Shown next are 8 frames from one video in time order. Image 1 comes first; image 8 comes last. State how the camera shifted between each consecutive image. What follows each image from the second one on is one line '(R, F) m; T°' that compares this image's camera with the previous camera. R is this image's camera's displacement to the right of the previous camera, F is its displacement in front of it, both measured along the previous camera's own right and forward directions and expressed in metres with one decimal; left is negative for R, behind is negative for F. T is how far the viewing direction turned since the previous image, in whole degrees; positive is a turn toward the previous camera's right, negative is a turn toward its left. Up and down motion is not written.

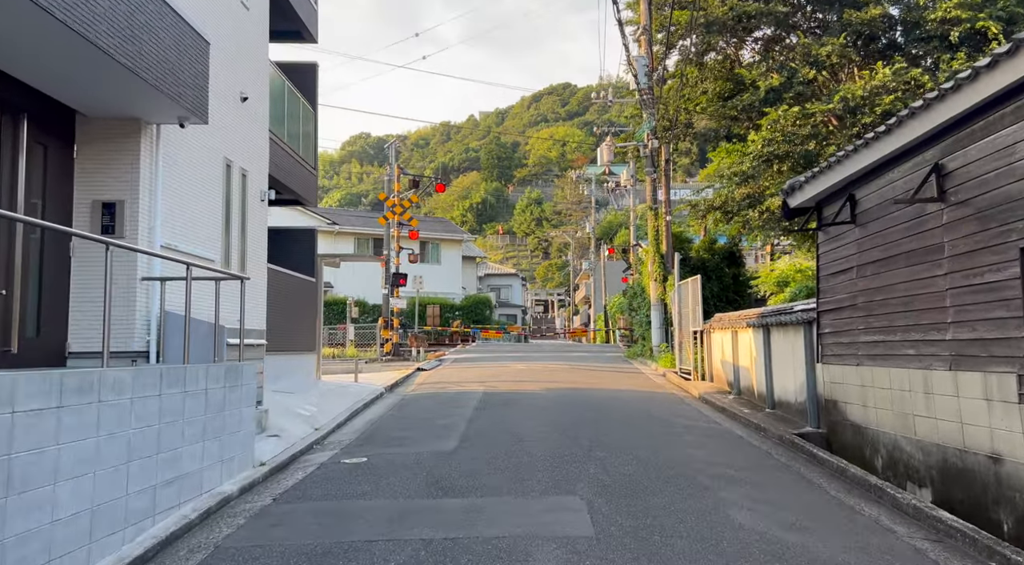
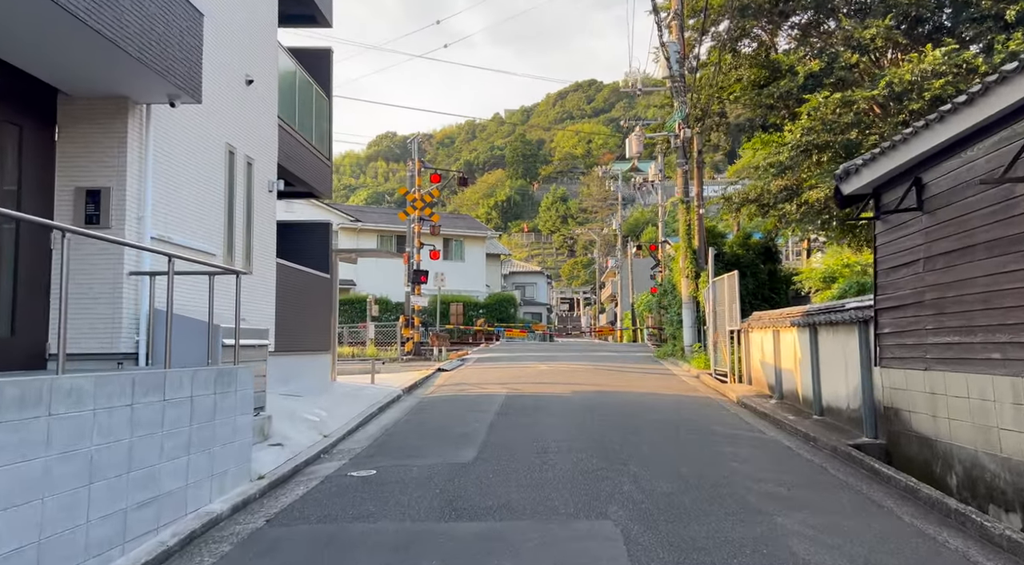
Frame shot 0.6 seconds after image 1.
(0.0, +0.9) m; -2°
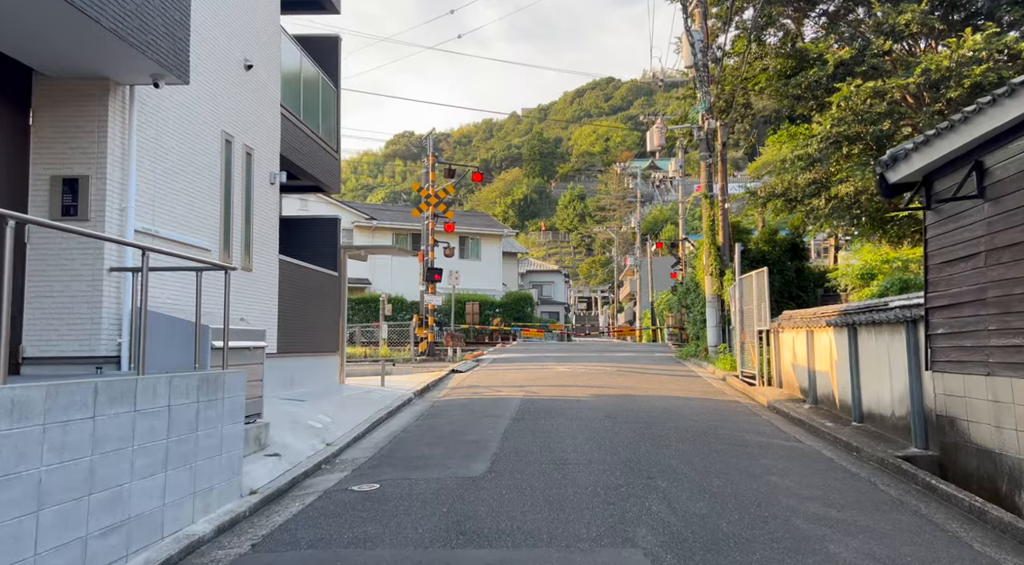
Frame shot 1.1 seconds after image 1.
(0.0, +0.8) m; -1°
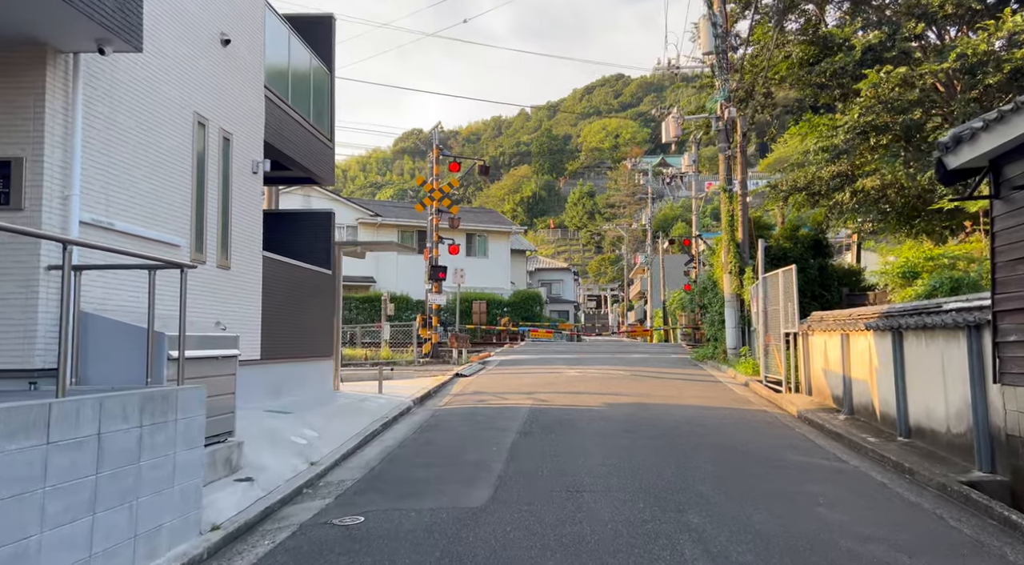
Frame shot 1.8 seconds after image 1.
(0.0, +1.1) m; -1°
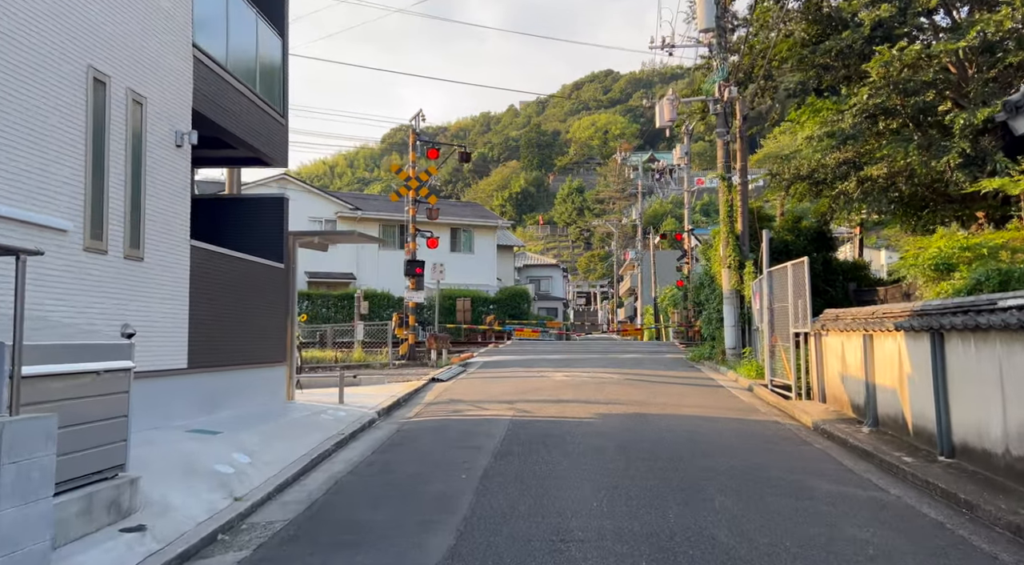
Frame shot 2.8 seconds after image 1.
(+0.2, +1.6) m; +1°
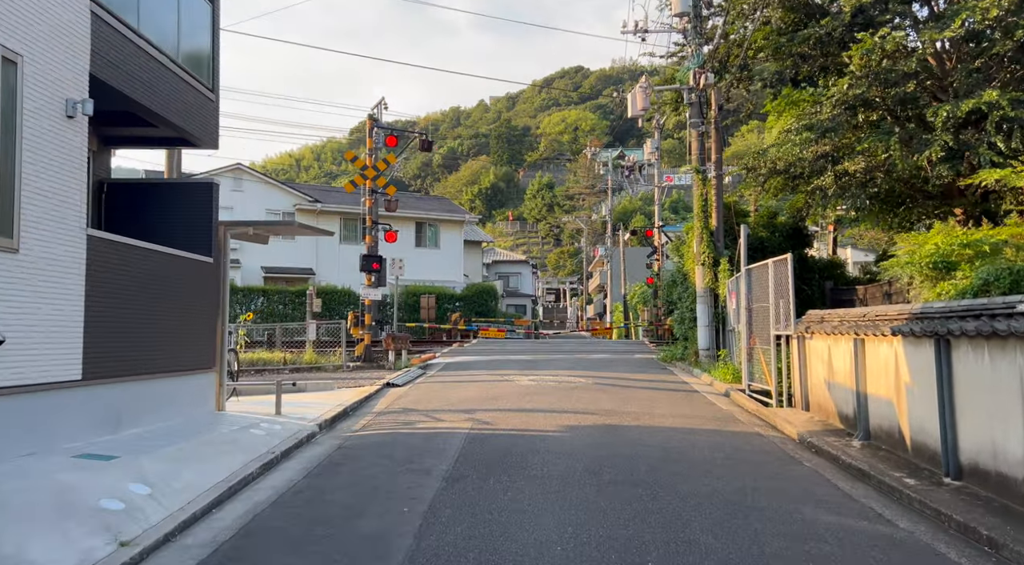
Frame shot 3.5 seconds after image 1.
(+0.2, +1.2) m; +2°
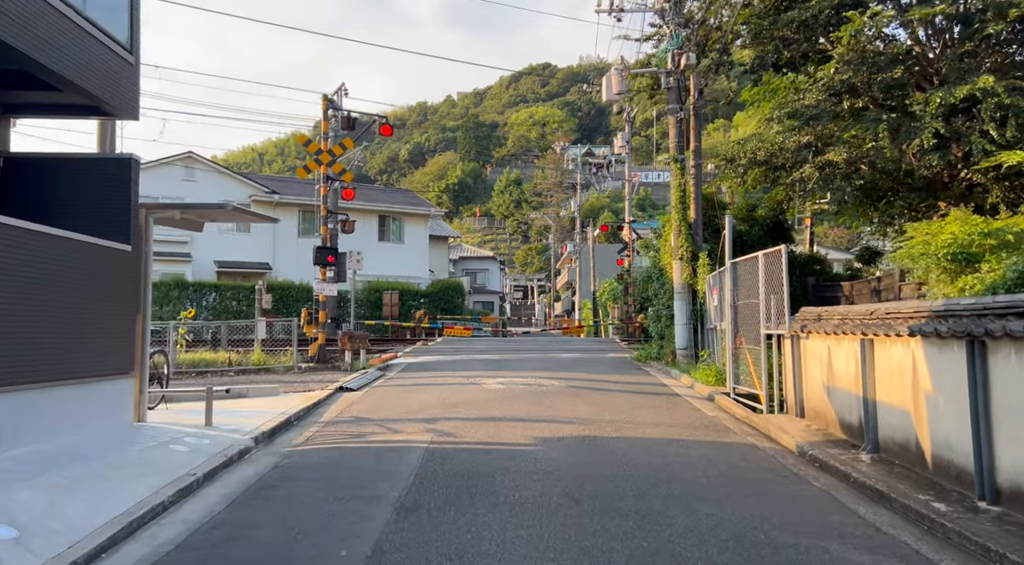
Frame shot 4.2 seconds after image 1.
(0.0, +1.3) m; +2°
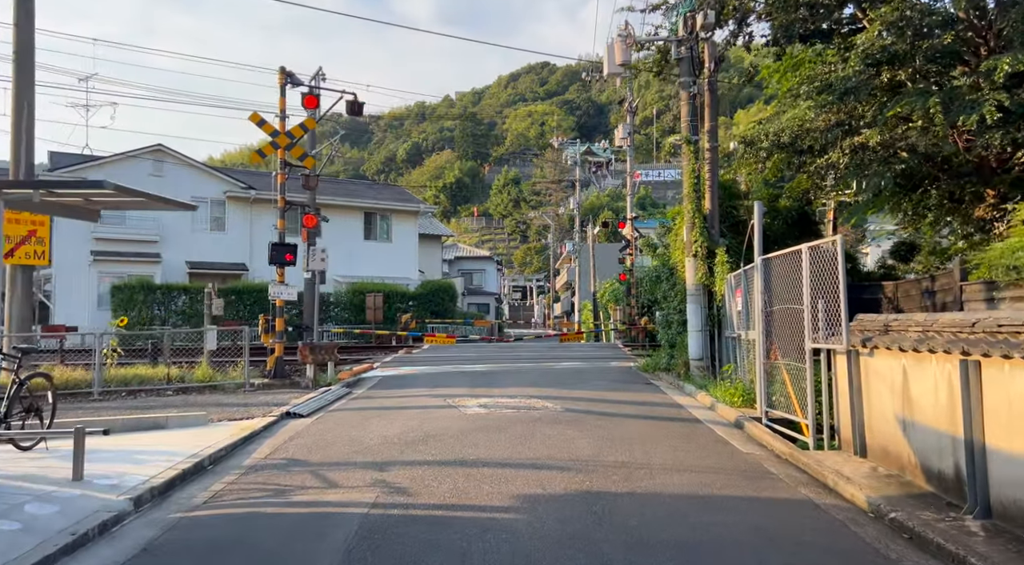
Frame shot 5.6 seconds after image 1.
(+0.2, +2.5) m; 0°
